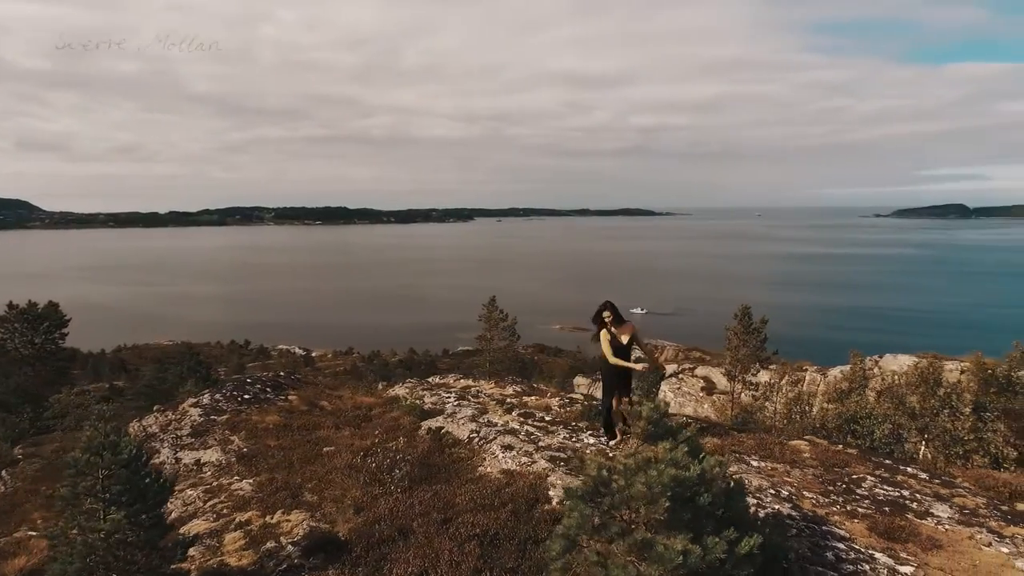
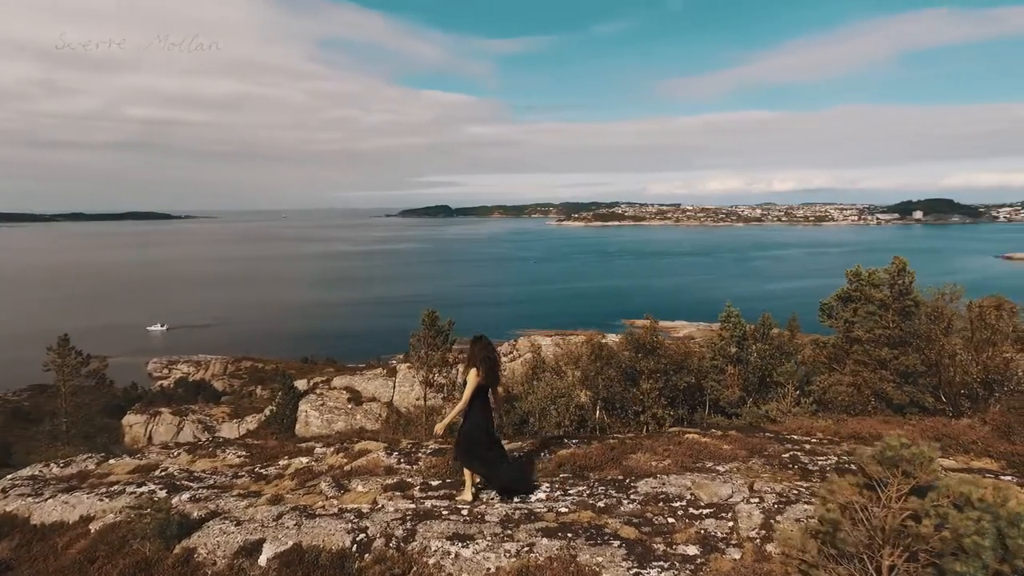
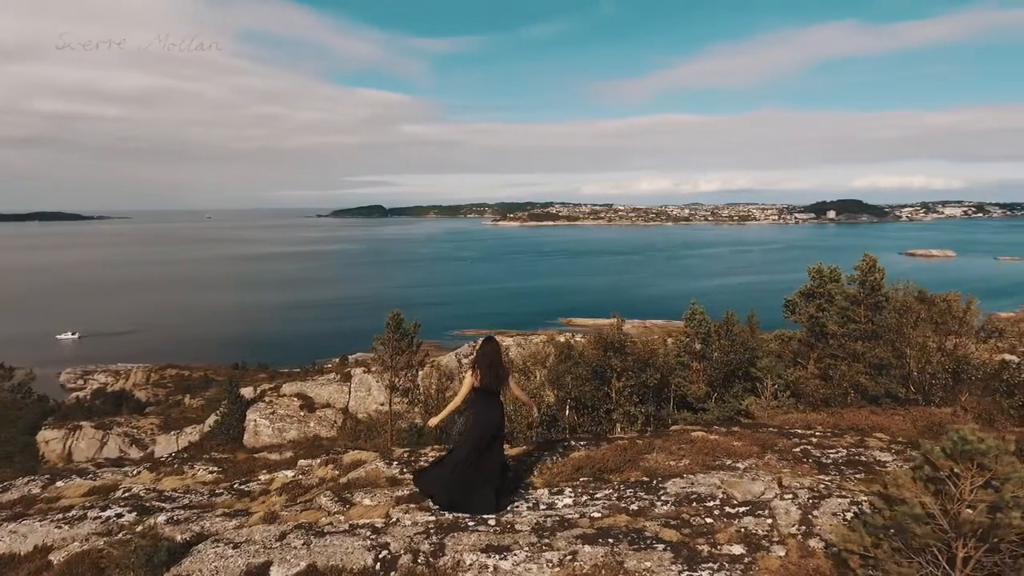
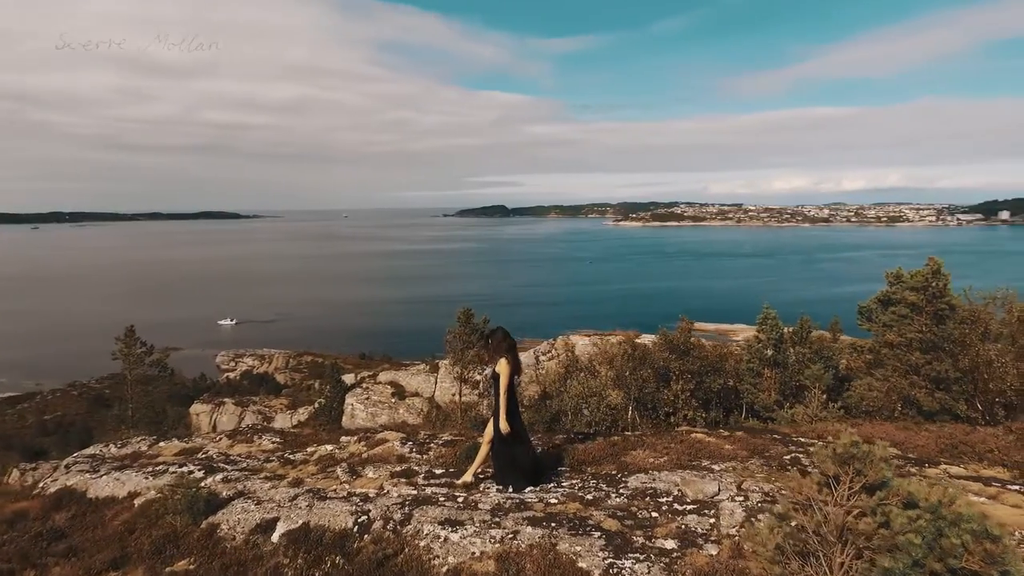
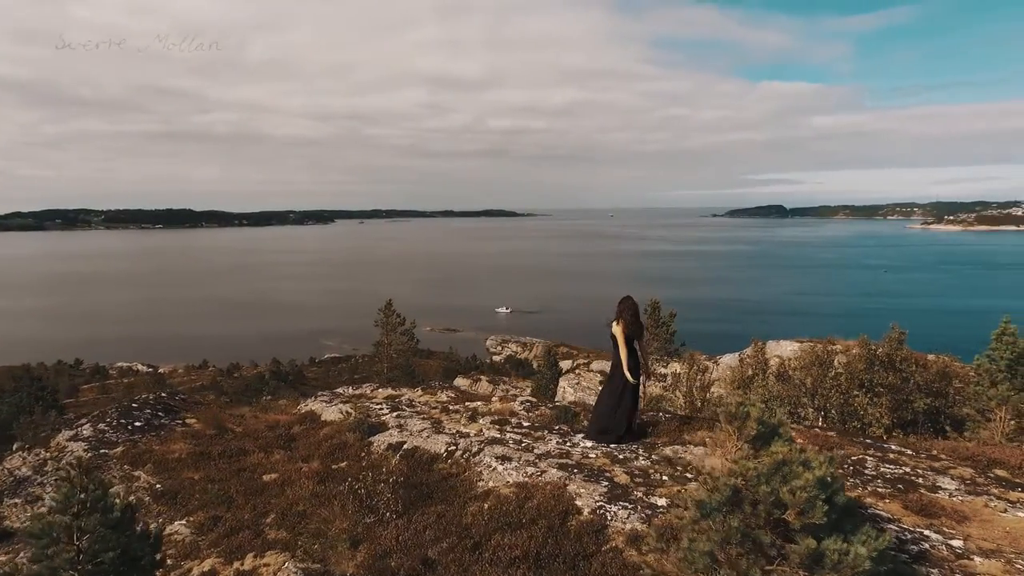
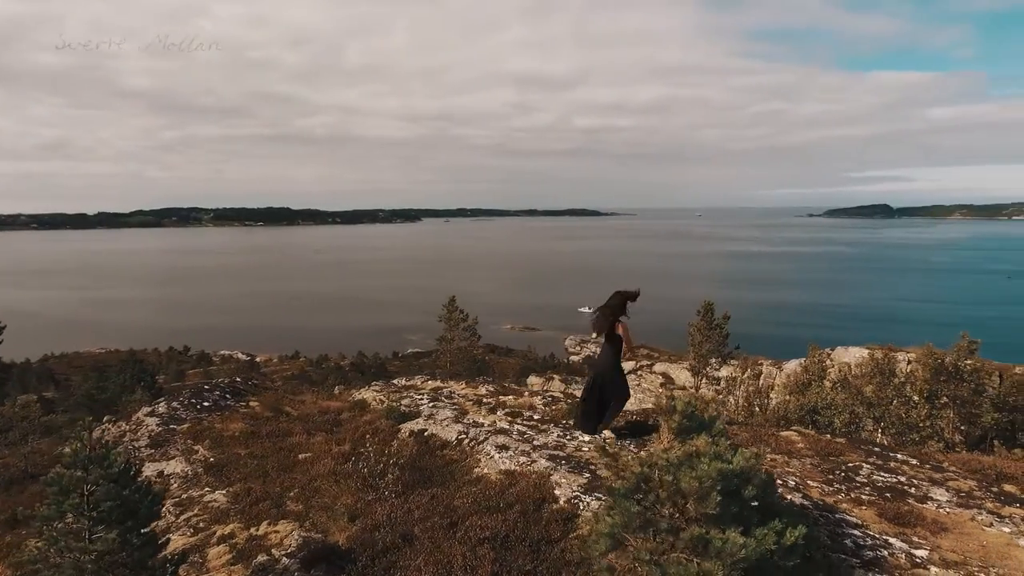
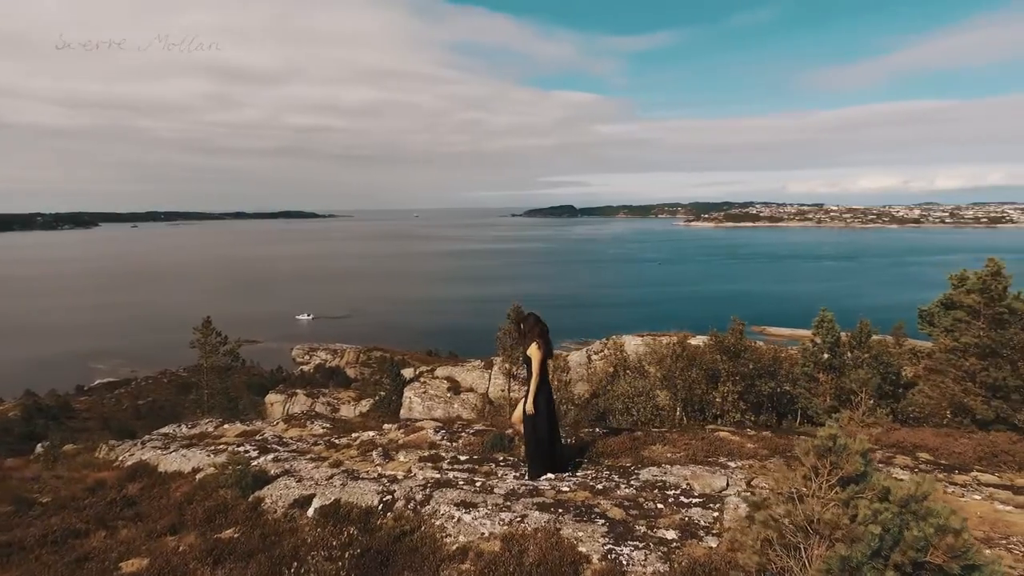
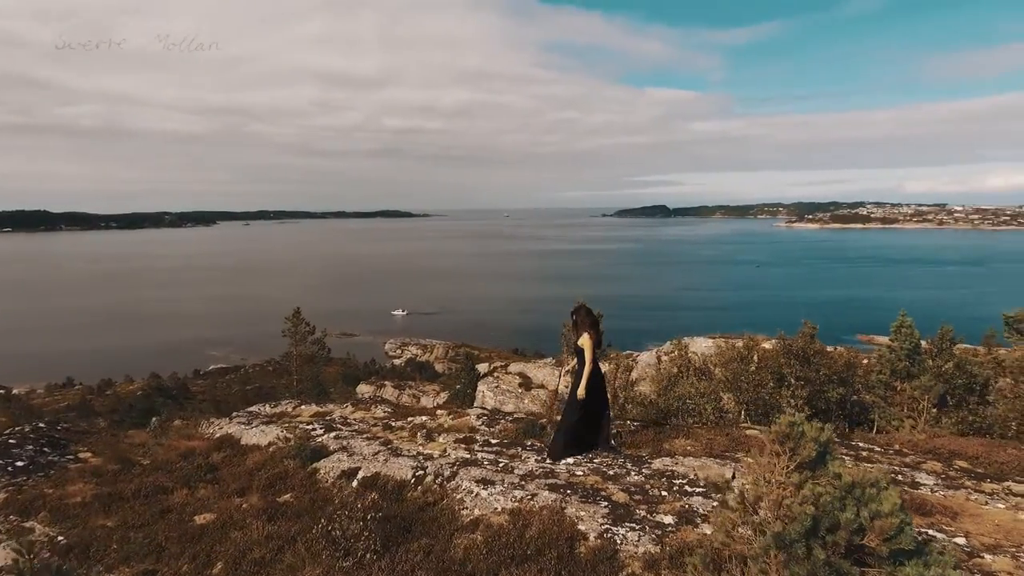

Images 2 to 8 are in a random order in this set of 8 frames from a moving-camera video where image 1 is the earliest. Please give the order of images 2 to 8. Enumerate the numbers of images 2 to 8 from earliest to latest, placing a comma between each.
6, 5, 8, 7, 4, 2, 3
